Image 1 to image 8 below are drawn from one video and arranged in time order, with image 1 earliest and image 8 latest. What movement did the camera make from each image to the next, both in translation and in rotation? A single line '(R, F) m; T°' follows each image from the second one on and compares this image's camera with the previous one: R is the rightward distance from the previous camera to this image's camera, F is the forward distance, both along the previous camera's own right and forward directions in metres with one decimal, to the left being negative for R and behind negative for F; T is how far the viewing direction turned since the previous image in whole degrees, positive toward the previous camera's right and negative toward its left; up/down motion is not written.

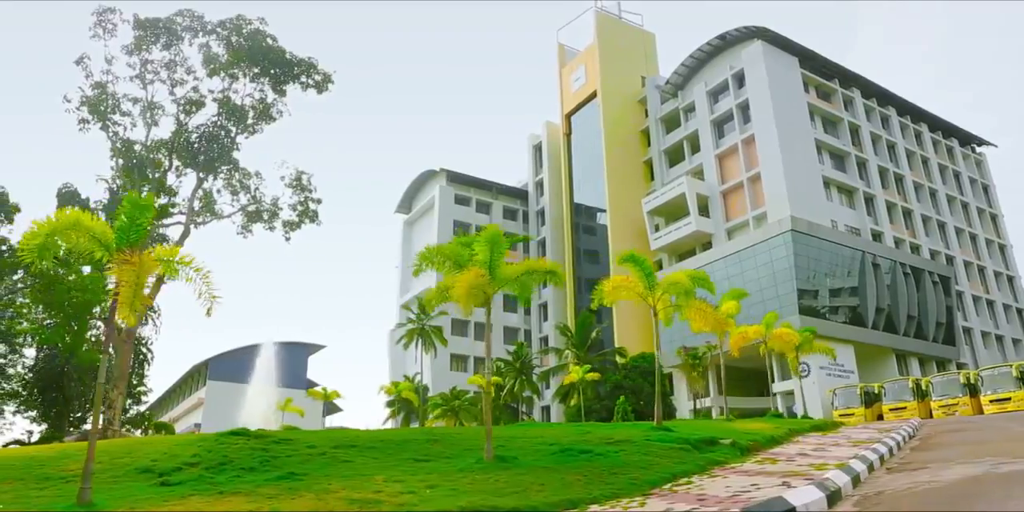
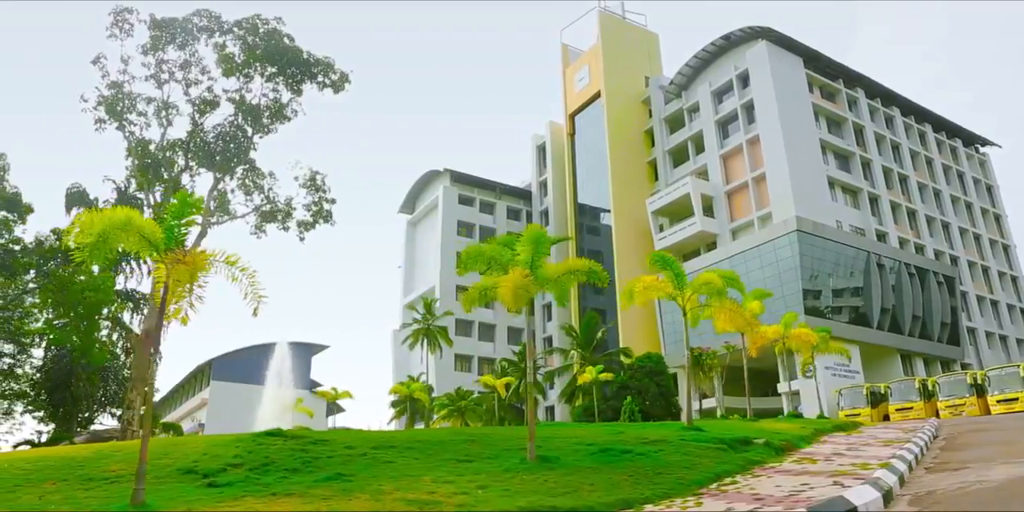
(-0.4, 0.0) m; 0°
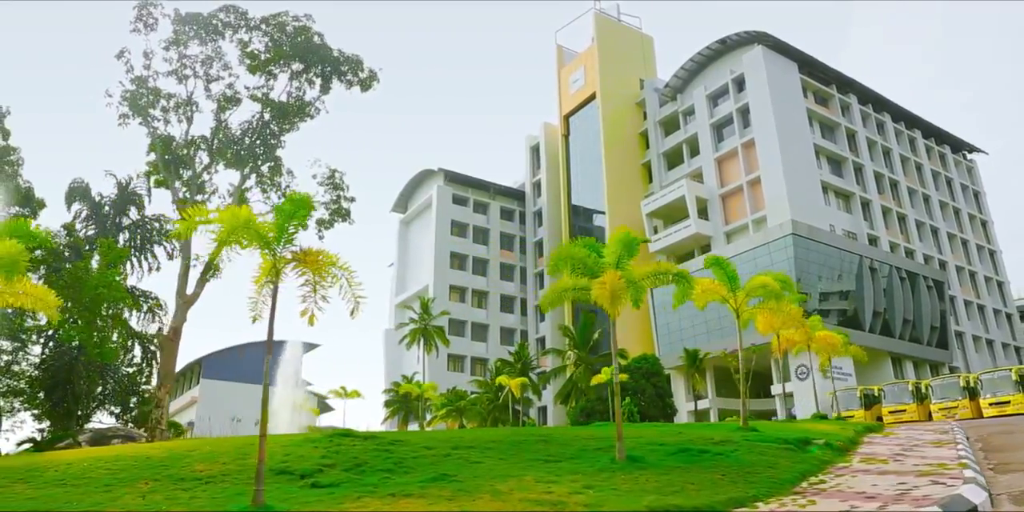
(-0.9, 0.0) m; +1°
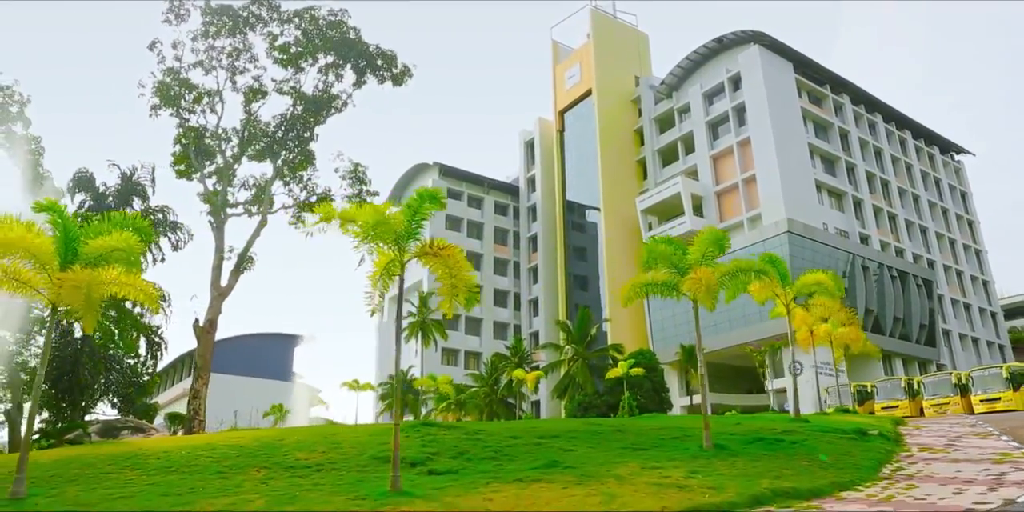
(-1.0, -0.2) m; +1°
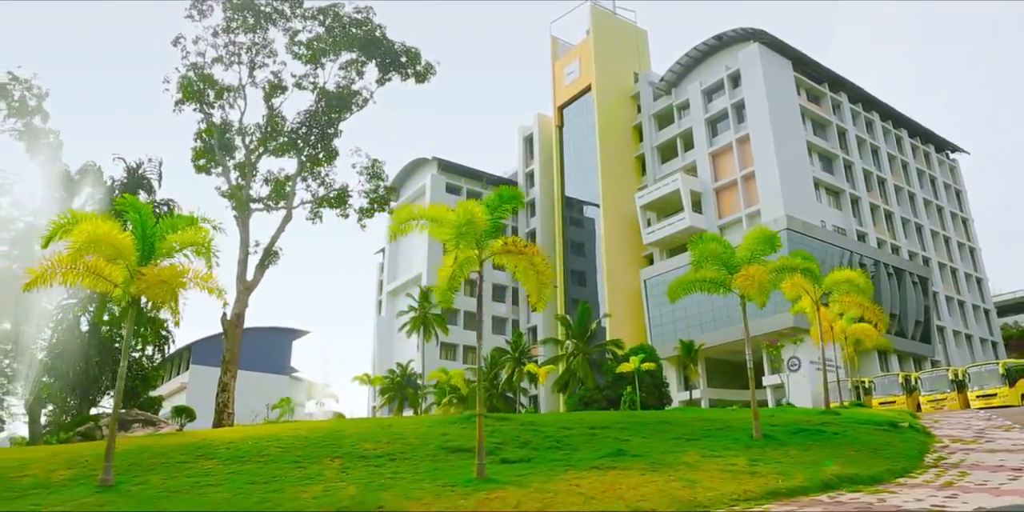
(-0.6, -0.2) m; +1°
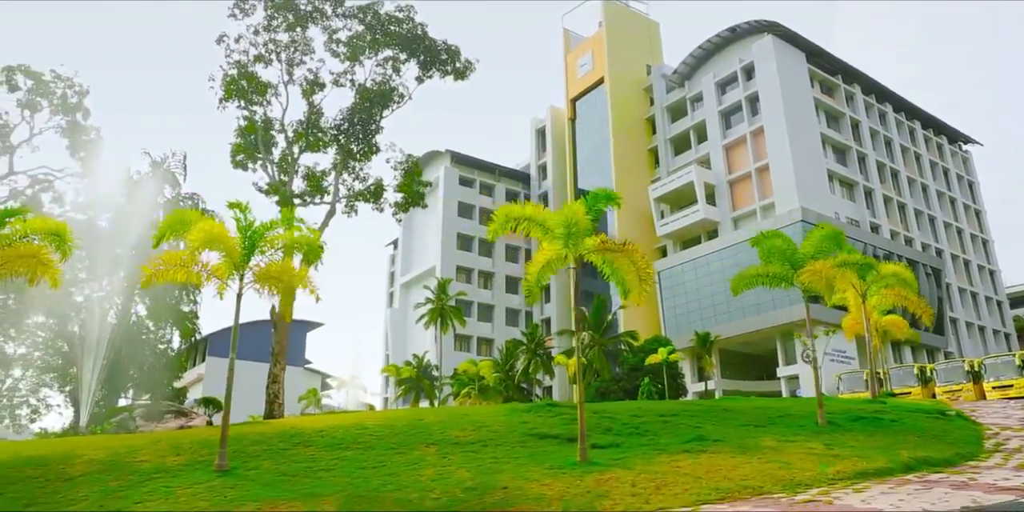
(-0.7, -0.4) m; 0°
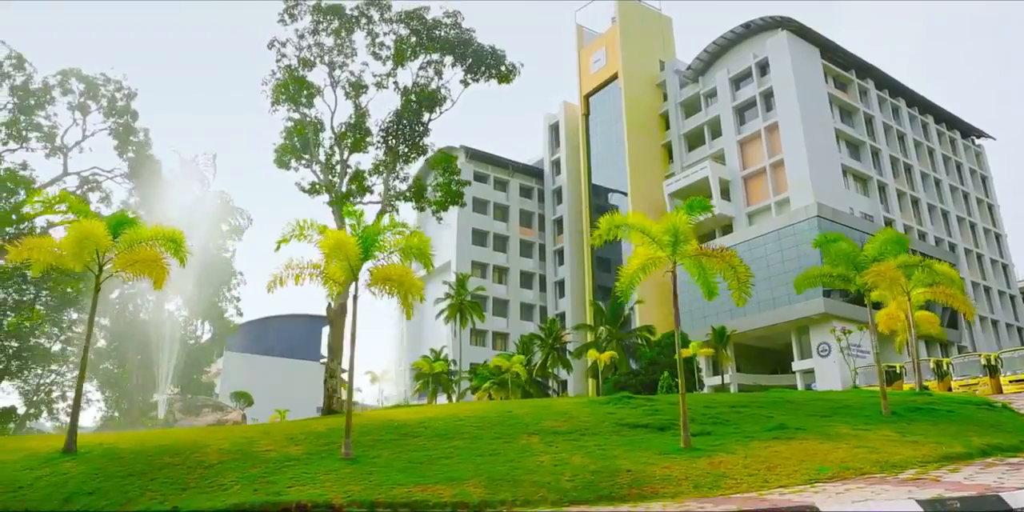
(-0.8, -0.5) m; 0°
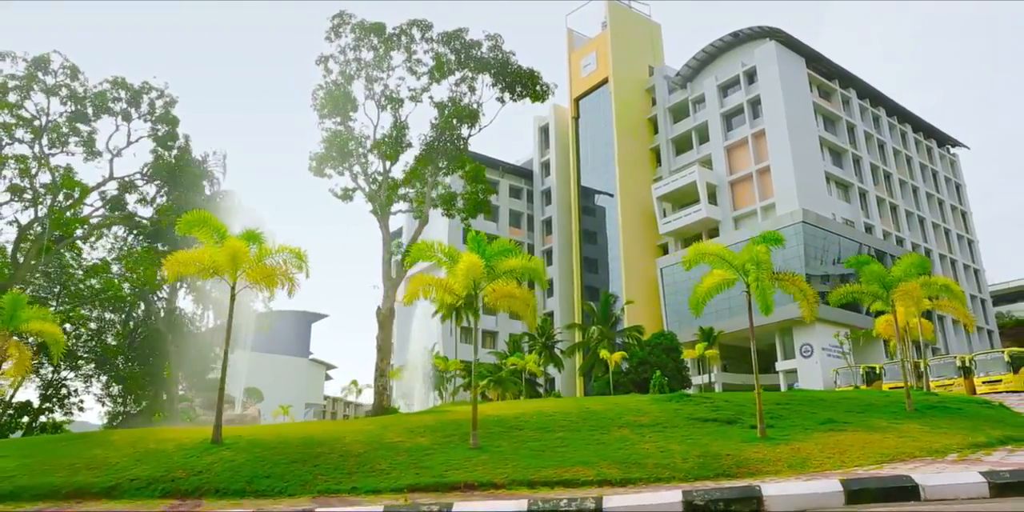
(-1.3, -1.2) m; +2°
